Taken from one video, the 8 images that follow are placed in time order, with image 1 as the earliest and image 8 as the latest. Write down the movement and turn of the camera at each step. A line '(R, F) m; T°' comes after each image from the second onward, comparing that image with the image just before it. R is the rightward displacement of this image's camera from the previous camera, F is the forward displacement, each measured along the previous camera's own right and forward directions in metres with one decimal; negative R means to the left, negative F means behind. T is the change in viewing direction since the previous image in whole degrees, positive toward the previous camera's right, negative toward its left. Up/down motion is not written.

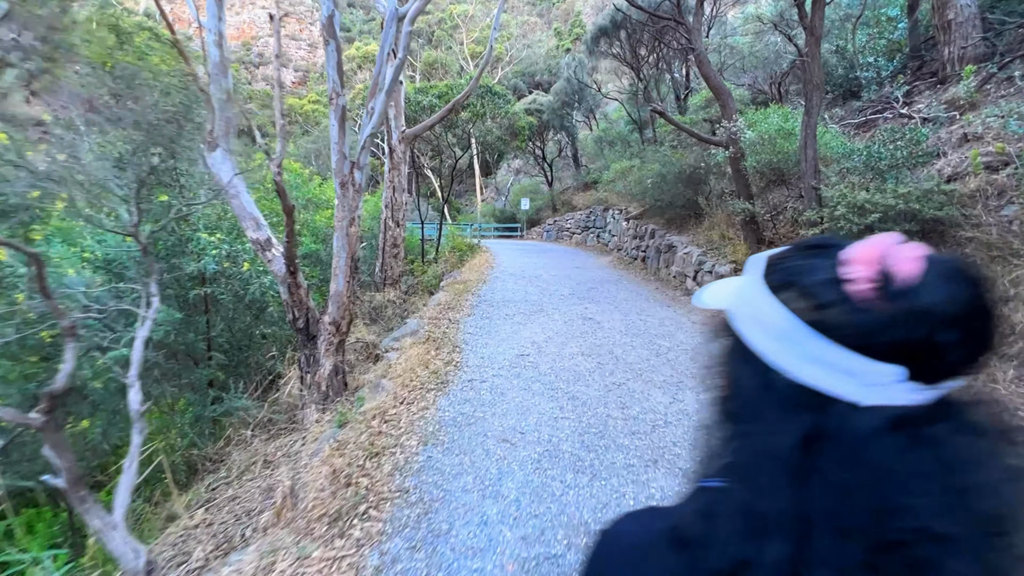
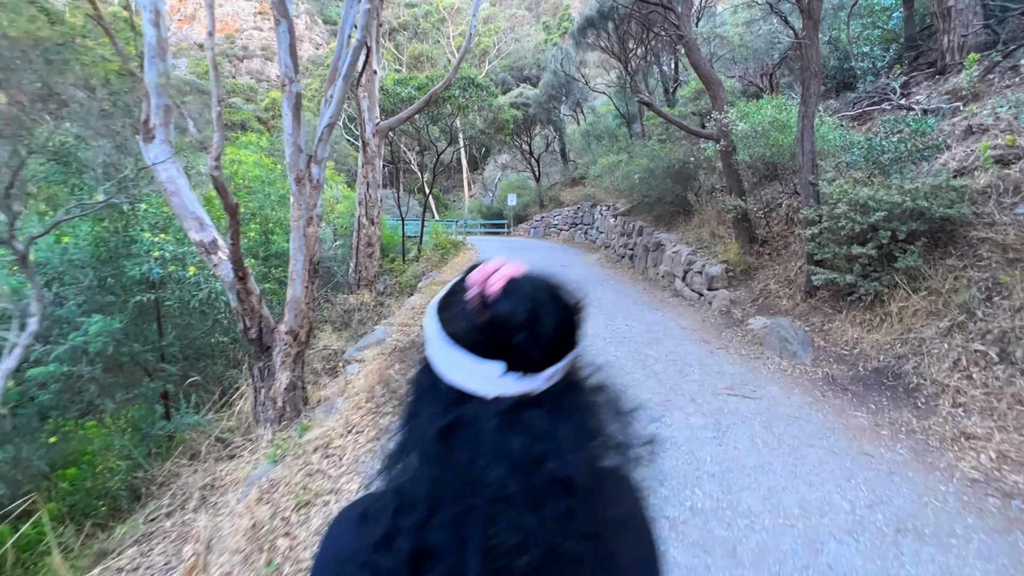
(+0.2, +0.6) m; +1°
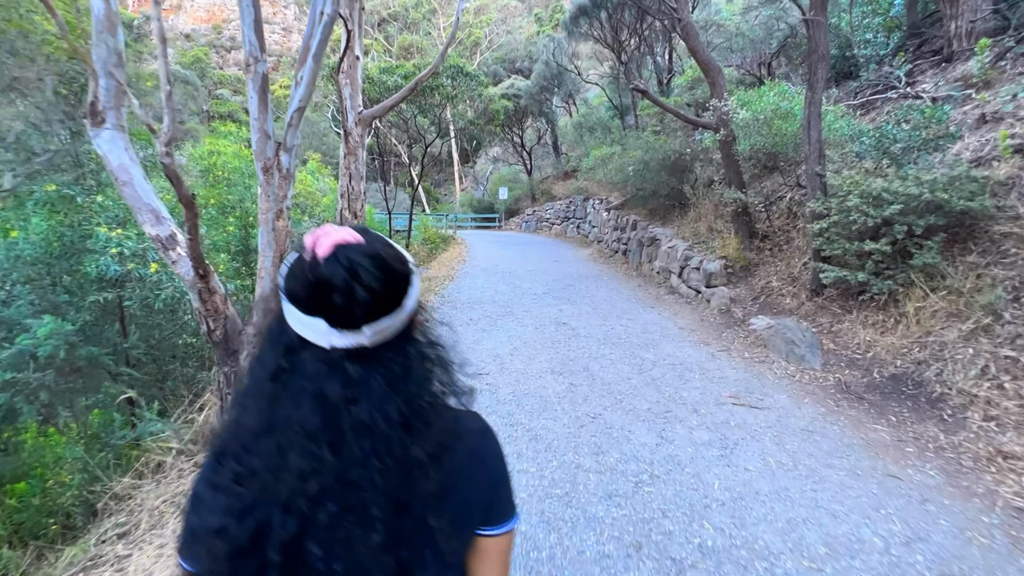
(+0.1, +0.4) m; +1°
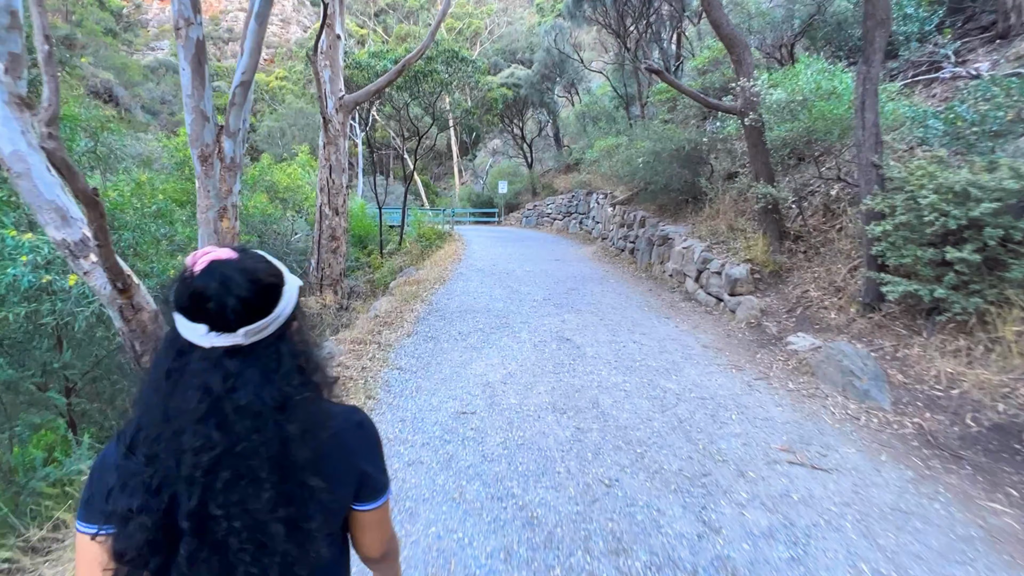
(+0.1, +1.0) m; 0°
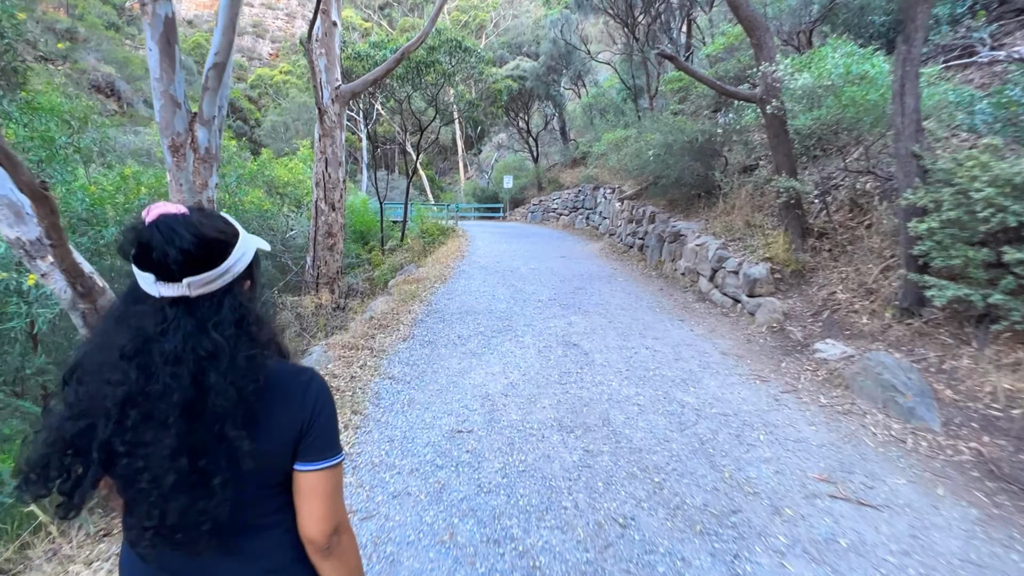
(0.0, +0.4) m; -1°
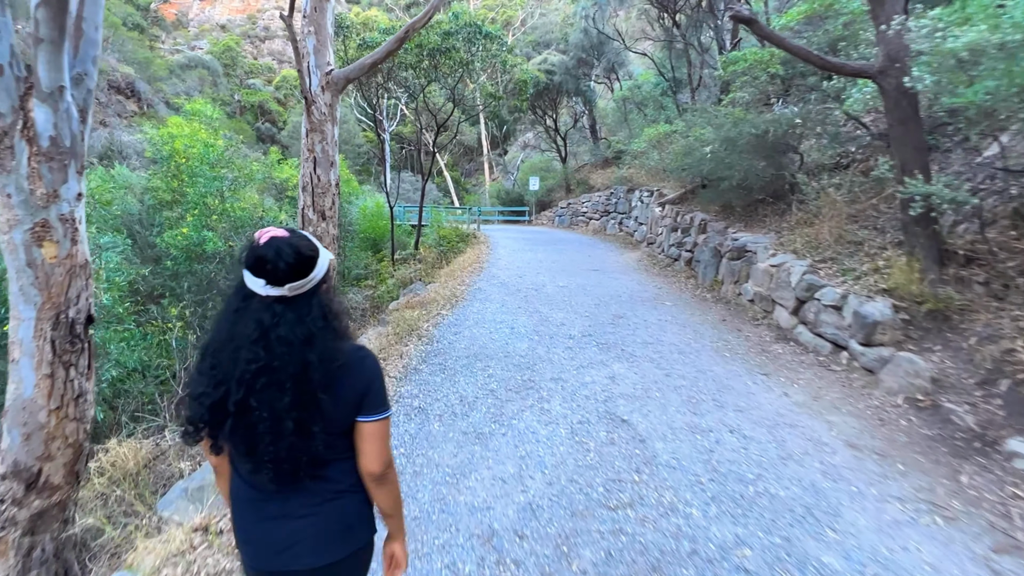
(0.0, +1.7) m; -3°
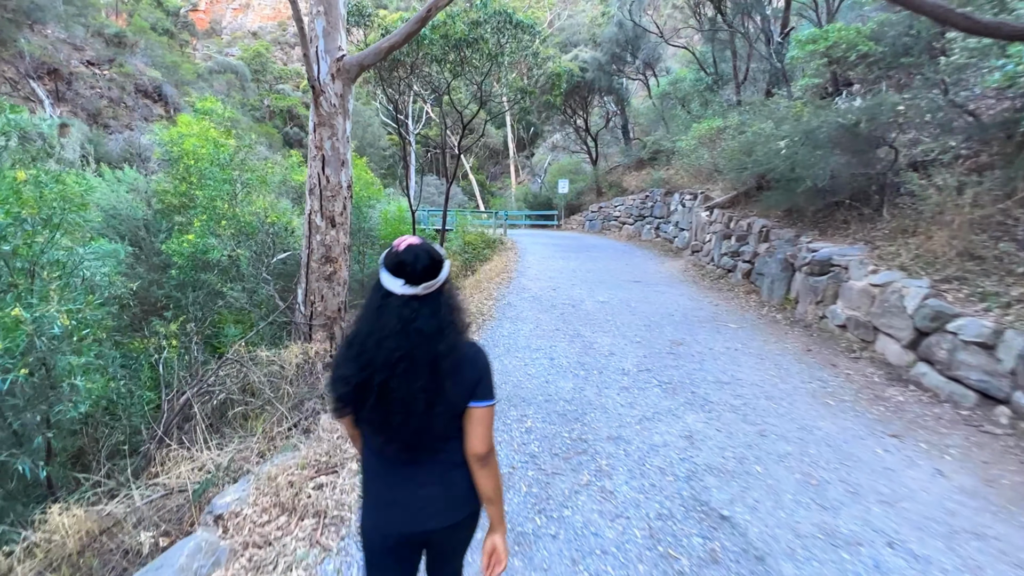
(-0.2, +1.1) m; -3°
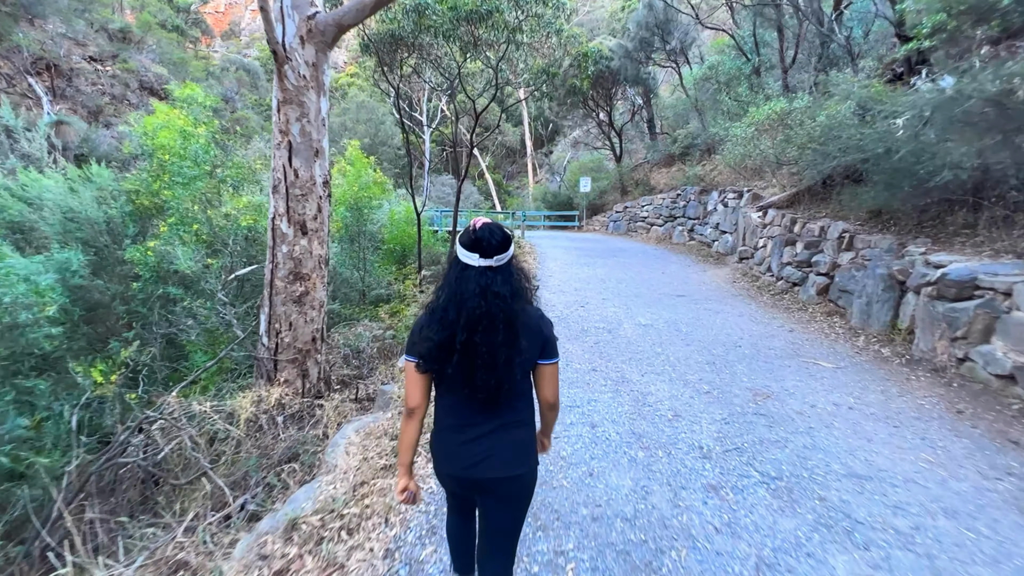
(-0.1, +1.6) m; -2°
